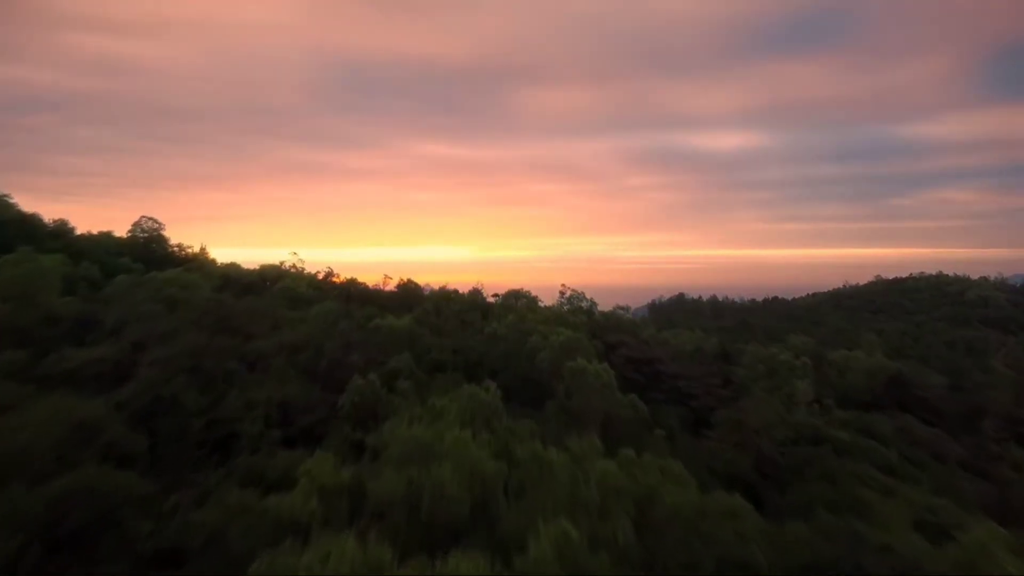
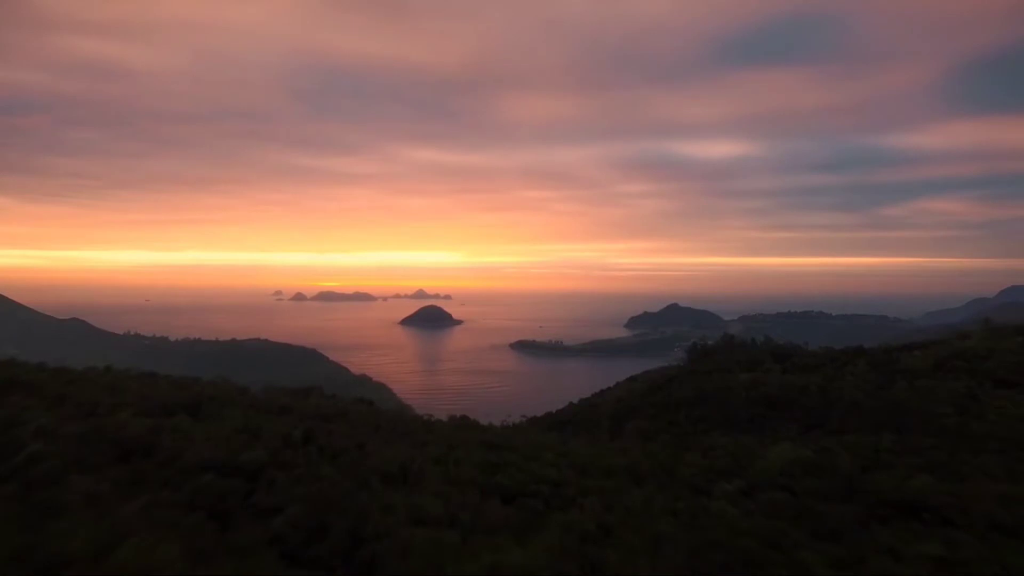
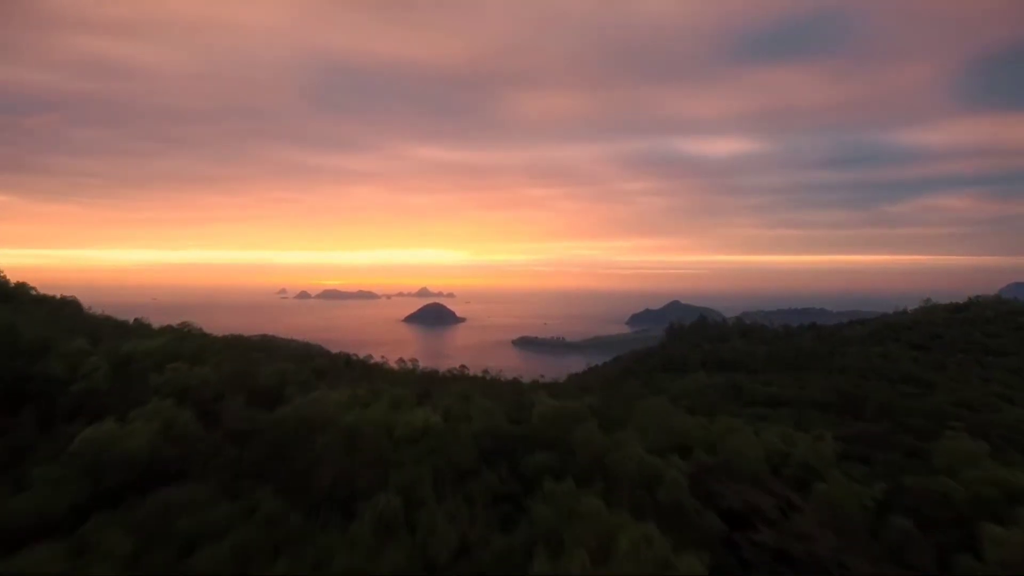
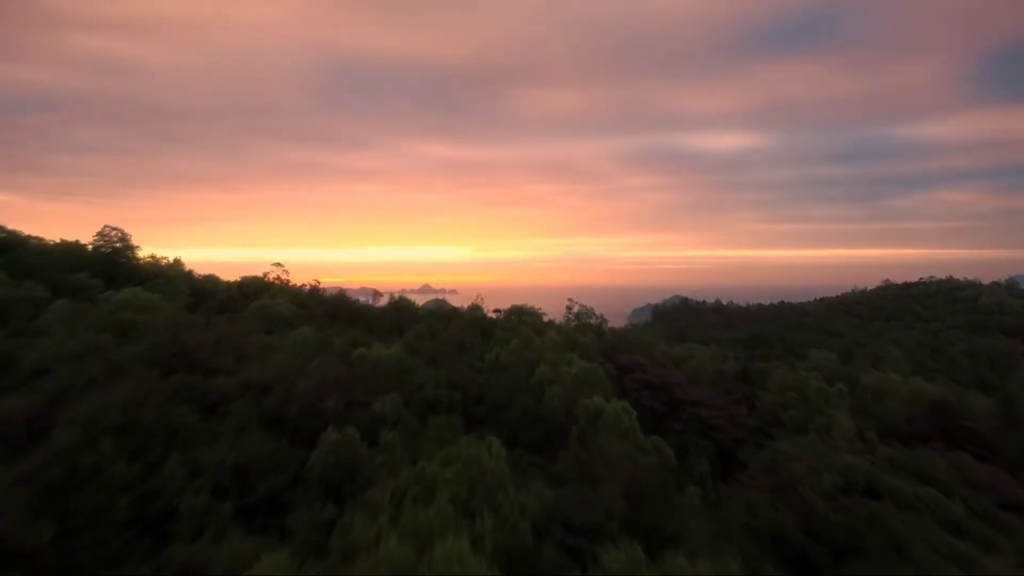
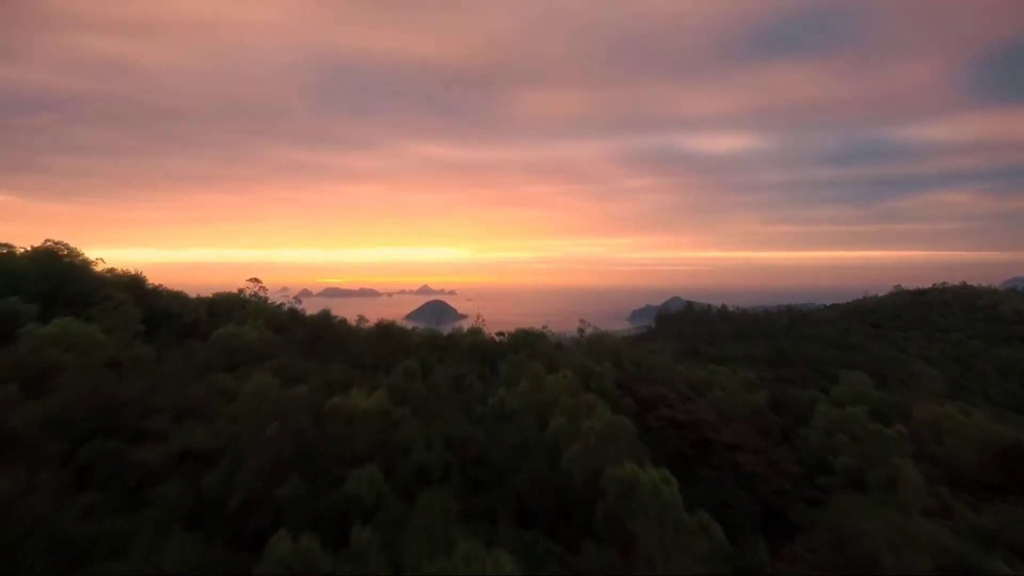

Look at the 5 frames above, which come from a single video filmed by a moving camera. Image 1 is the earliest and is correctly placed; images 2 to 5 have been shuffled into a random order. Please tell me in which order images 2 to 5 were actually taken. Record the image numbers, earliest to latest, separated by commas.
4, 5, 3, 2
